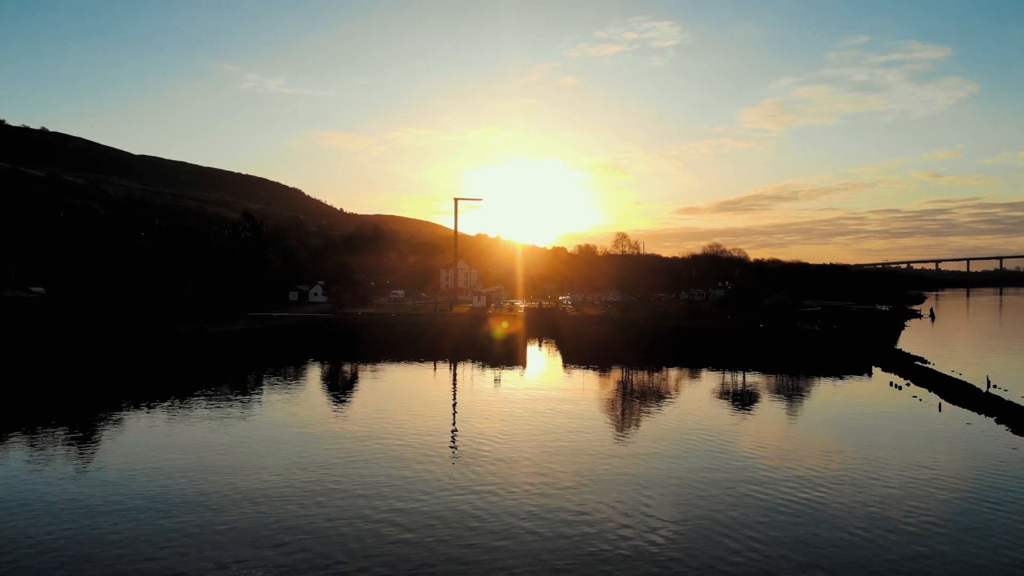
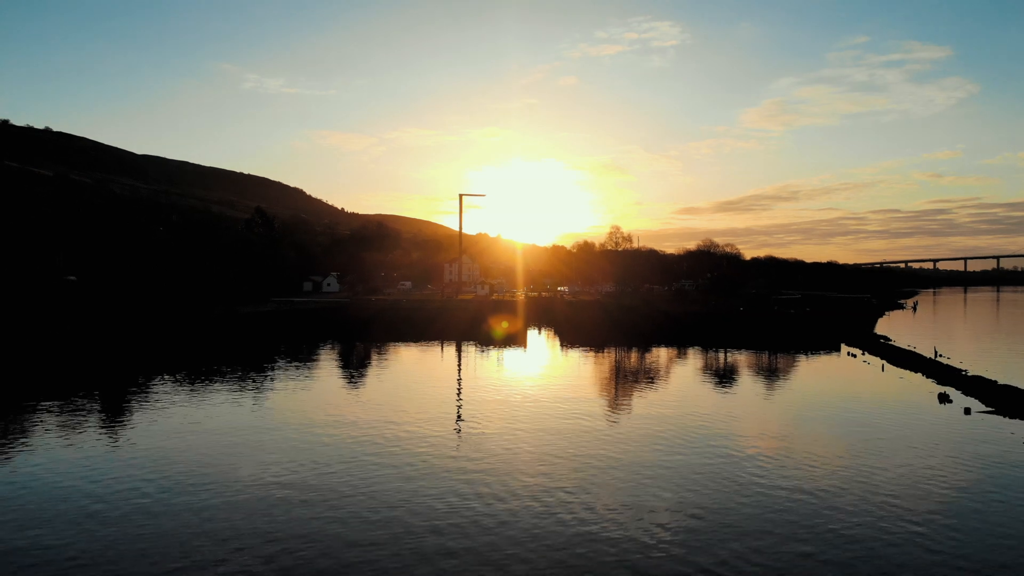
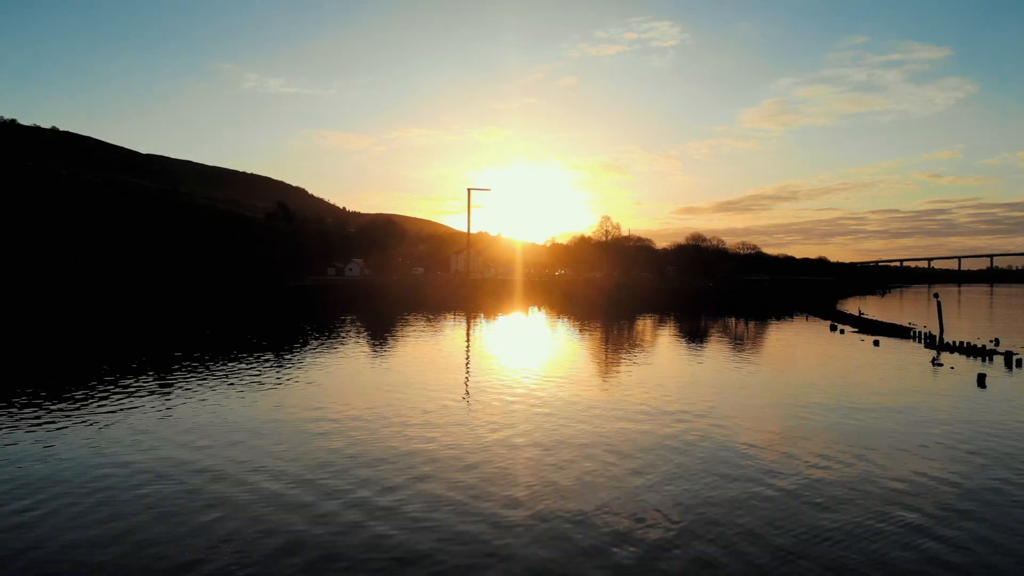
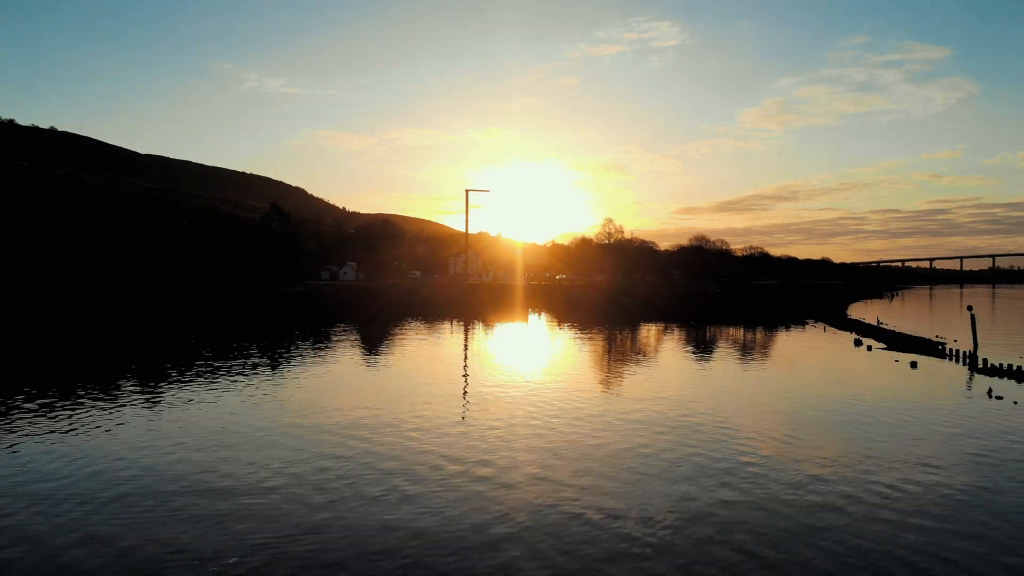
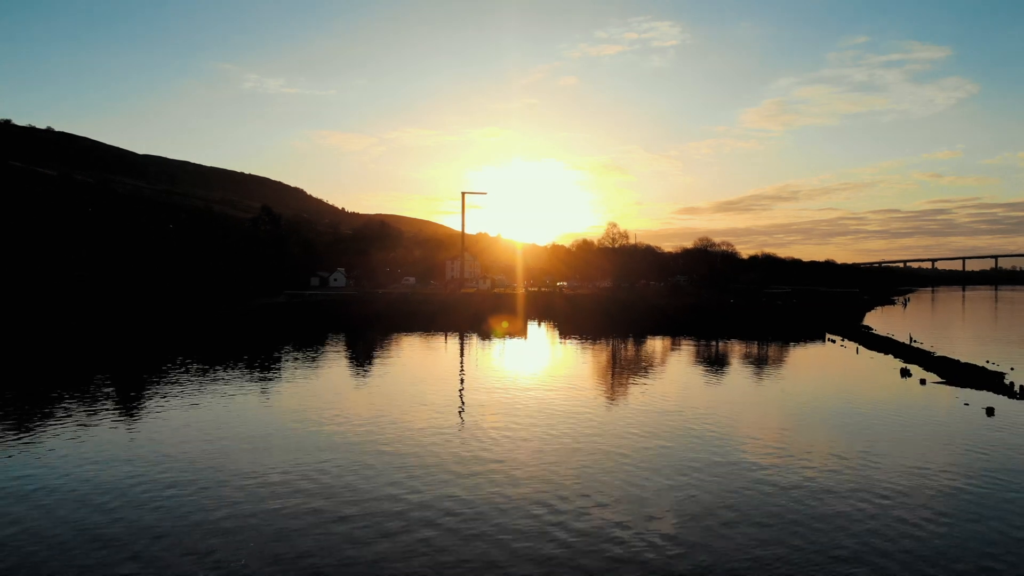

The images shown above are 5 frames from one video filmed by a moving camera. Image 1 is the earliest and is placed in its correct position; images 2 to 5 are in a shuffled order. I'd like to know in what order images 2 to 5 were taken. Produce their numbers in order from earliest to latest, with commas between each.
2, 5, 4, 3
